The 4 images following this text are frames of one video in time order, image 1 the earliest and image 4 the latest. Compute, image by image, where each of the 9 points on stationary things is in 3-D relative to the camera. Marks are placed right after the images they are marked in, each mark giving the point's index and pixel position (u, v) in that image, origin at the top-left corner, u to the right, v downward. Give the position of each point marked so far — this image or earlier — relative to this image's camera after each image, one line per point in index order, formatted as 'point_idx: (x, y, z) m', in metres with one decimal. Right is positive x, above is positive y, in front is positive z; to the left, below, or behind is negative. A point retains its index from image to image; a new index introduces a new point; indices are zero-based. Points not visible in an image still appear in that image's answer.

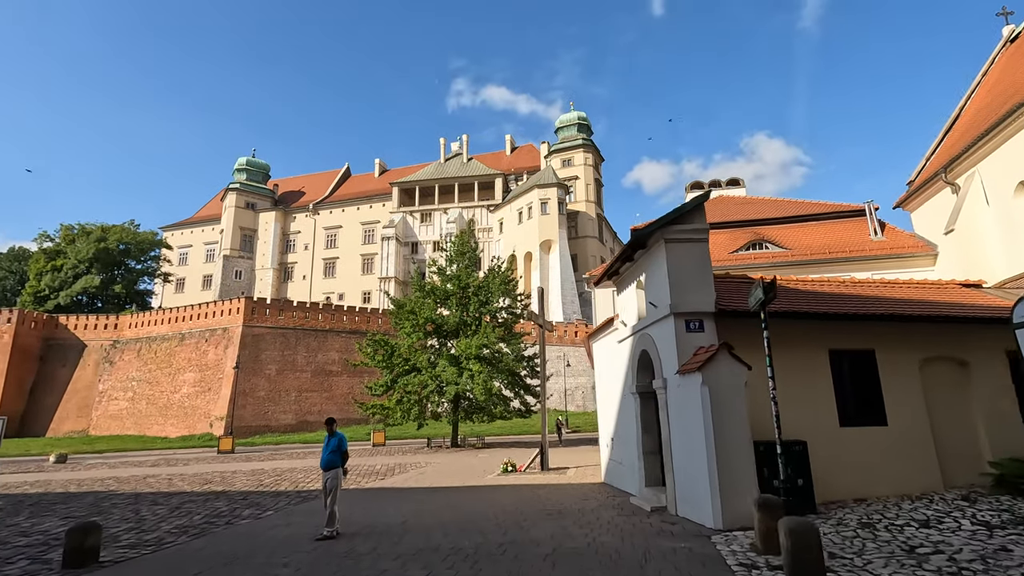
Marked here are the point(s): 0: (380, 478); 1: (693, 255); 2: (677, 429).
0: (-3.2, -4.6, +12.8) m
1: (+2.4, +0.4, +7.1) m
2: (+2.1, -1.8, +6.8) m
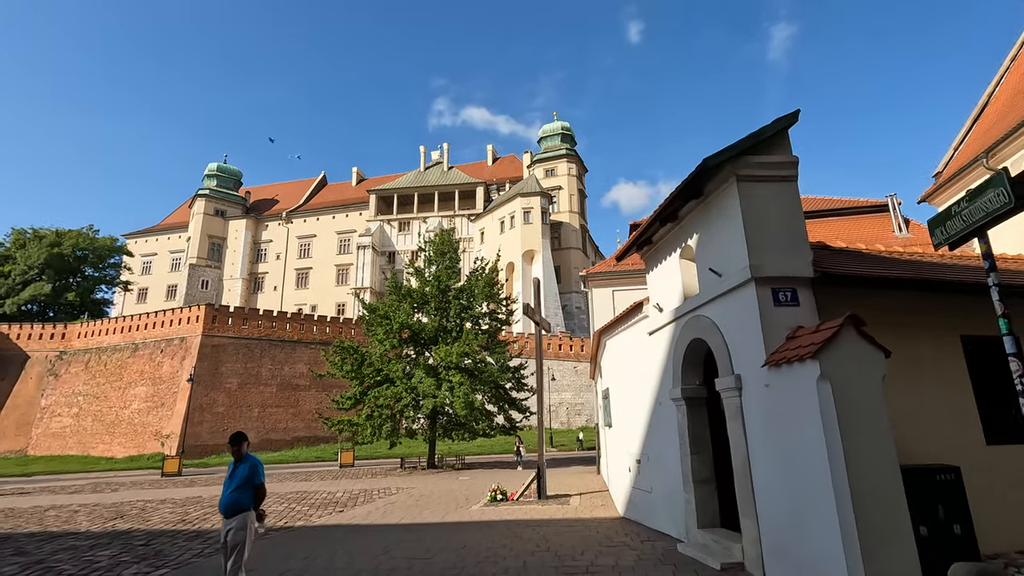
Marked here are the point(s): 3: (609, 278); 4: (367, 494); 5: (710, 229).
0: (-3.4, -4.3, +10.3) m
1: (+2.4, +0.8, +5.0) m
2: (+2.1, -1.4, +4.6) m
3: (+3.0, +0.3, +16.7) m
4: (-3.4, -4.9, +12.8) m
5: (+2.0, +0.6, +5.5) m
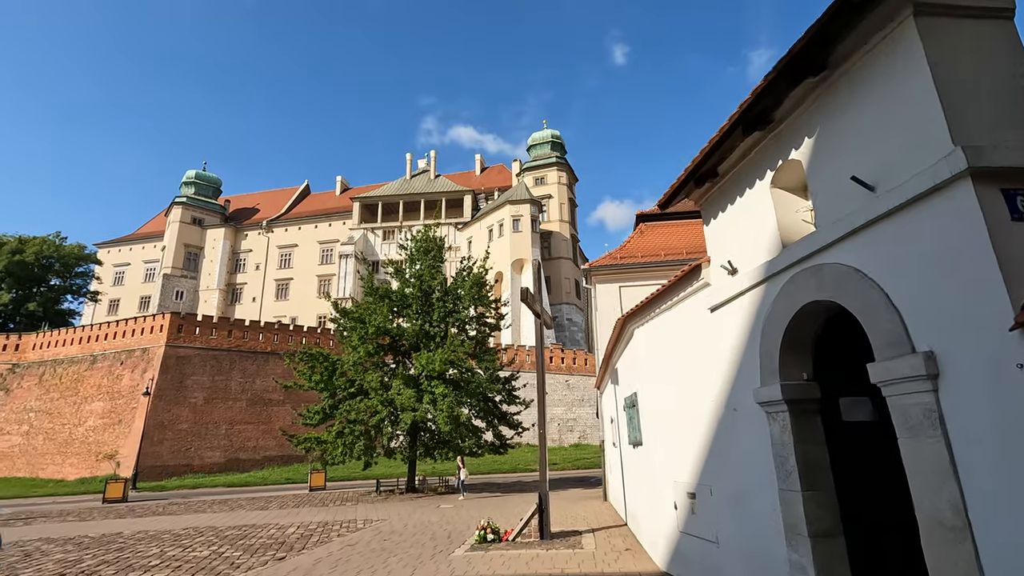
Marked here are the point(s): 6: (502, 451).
0: (-3.4, -4.0, +7.9) m
1: (+2.5, +1.3, +2.8) m
2: (+2.2, -0.9, +2.4) m
3: (+2.8, +0.4, +14.6) m
4: (-3.6, -4.7, +10.4) m
5: (+2.1, +1.0, +3.4) m
6: (-0.4, -6.0, +19.8) m
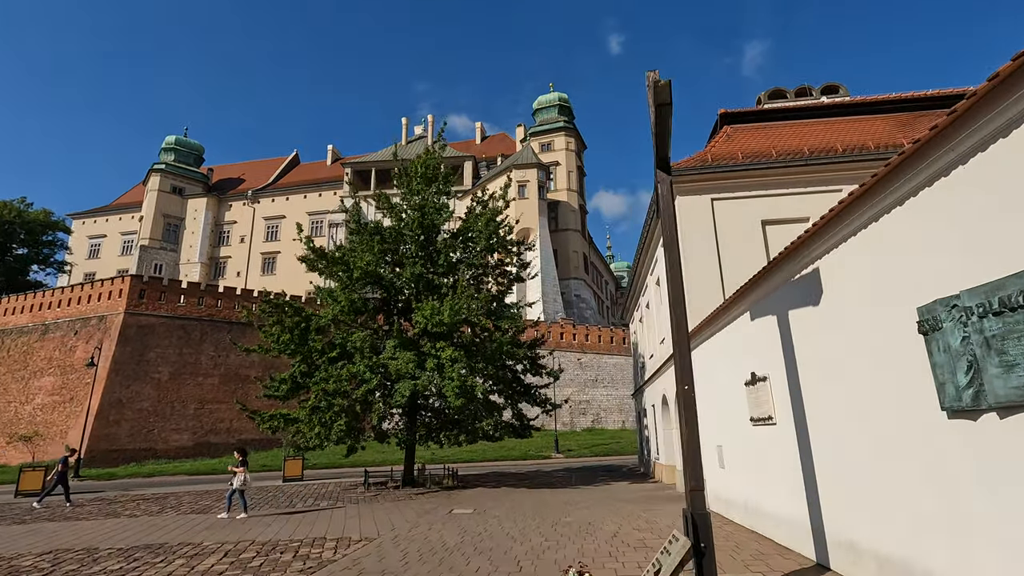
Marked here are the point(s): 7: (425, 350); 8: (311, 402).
0: (-2.6, -2.4, +3.6) m
1: (+3.5, +2.6, -1.6) m
2: (+3.2, +0.4, -2.0) m
3: (+3.6, +2.1, +10.2) m
4: (-2.7, -3.1, +6.0) m
5: (+3.1, +2.4, -1.1) m
6: (+0.4, -4.2, +15.5) m
7: (-2.3, -1.6, +14.4) m
8: (-5.3, -3.0, +14.3) m
